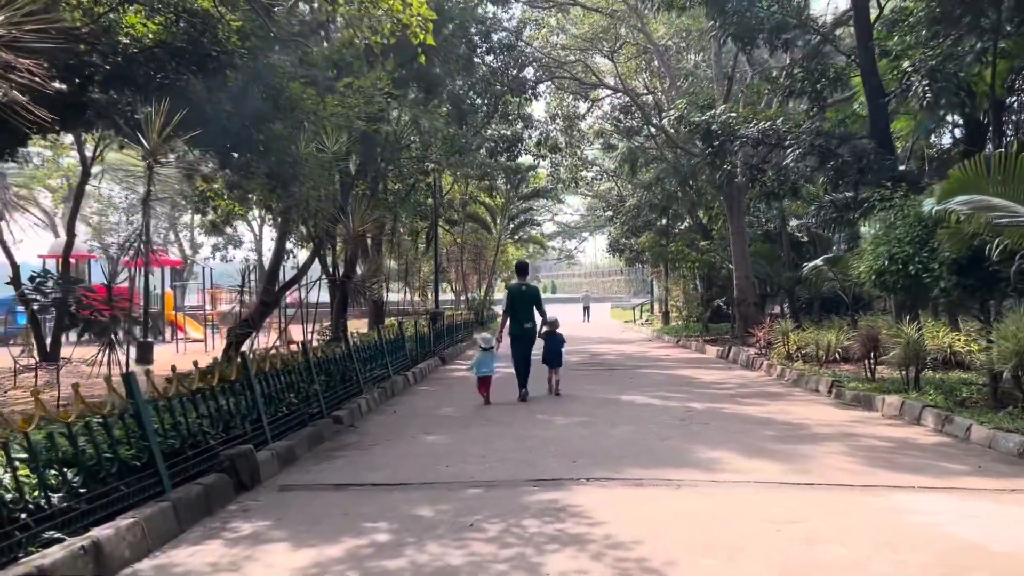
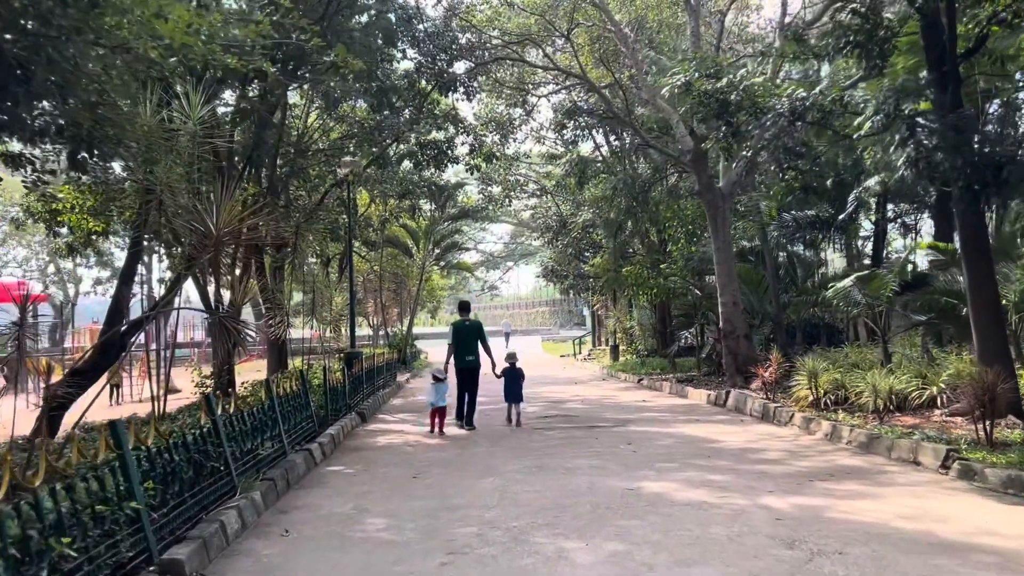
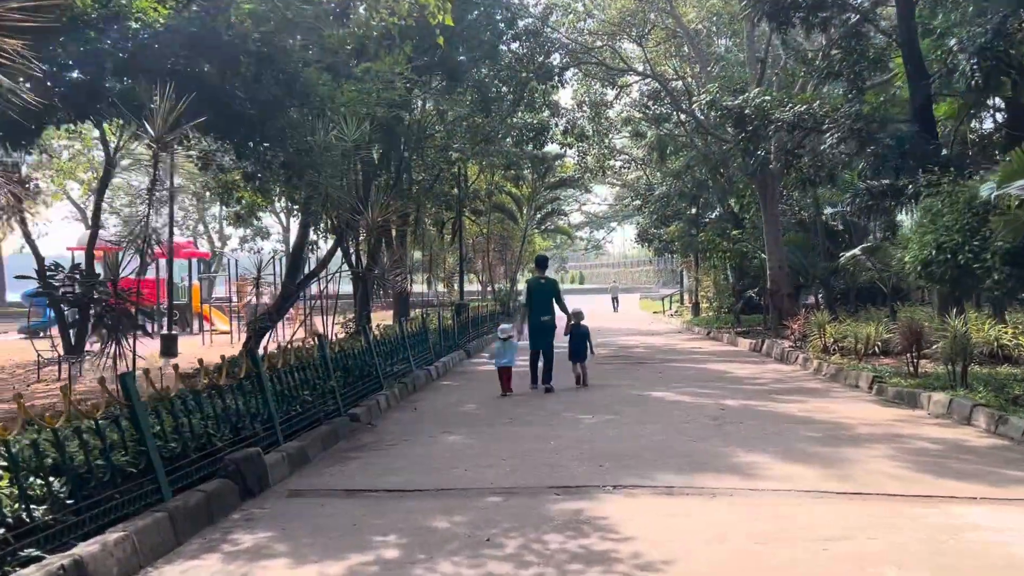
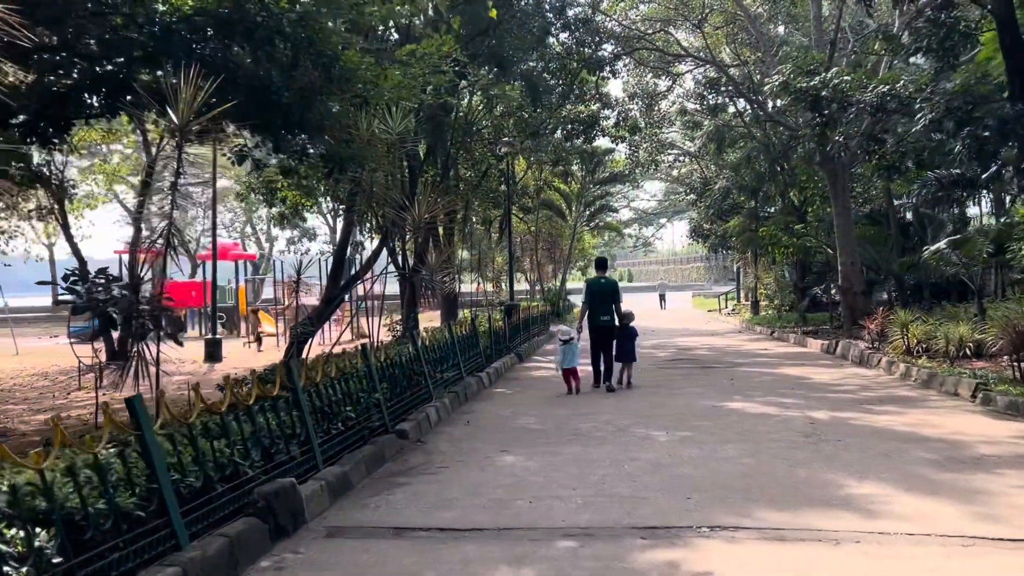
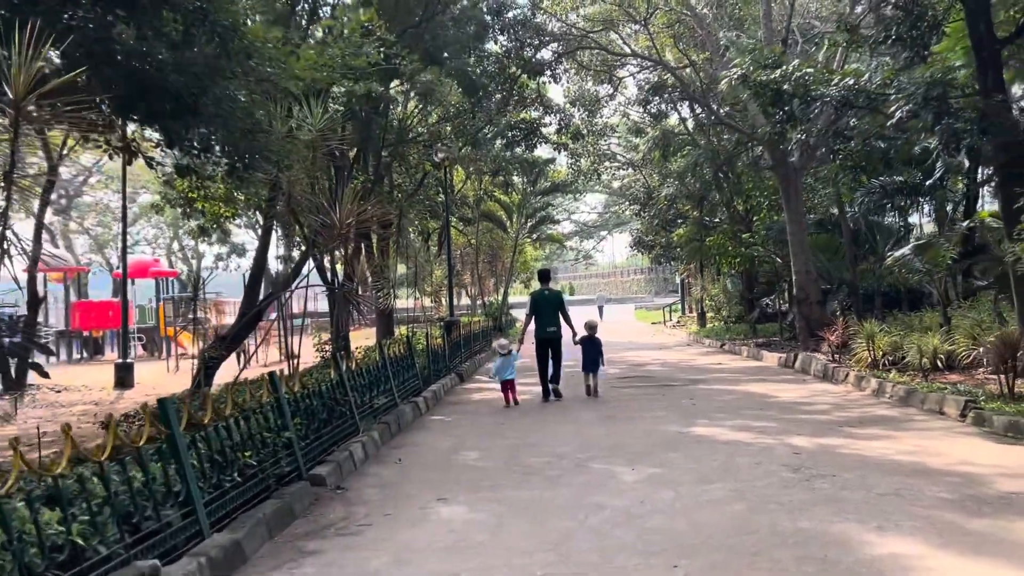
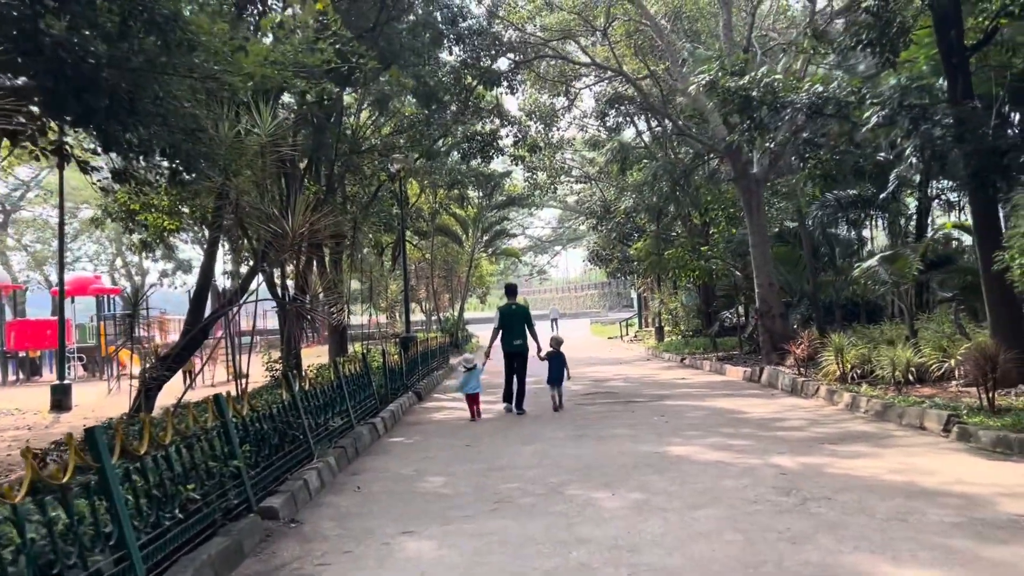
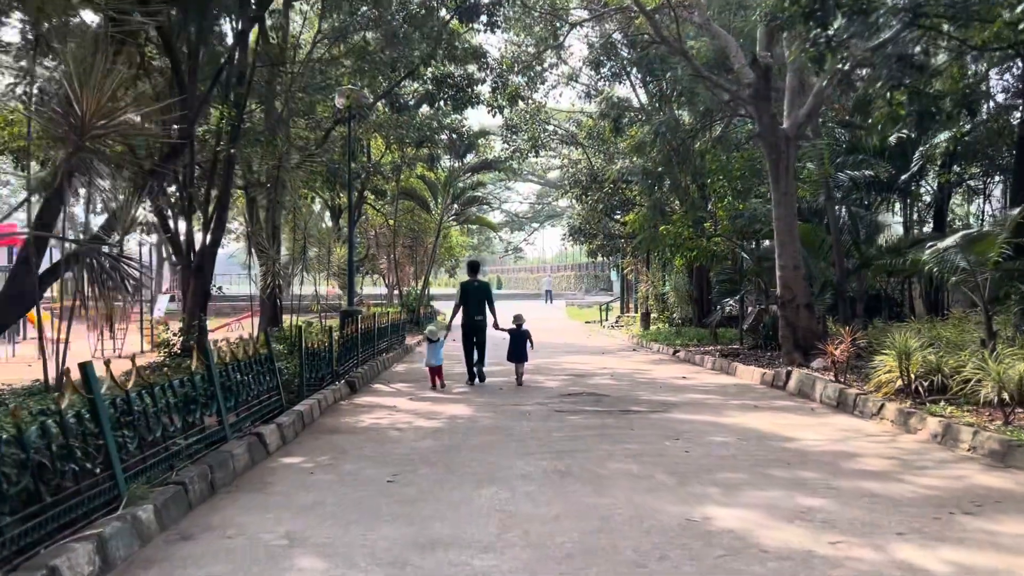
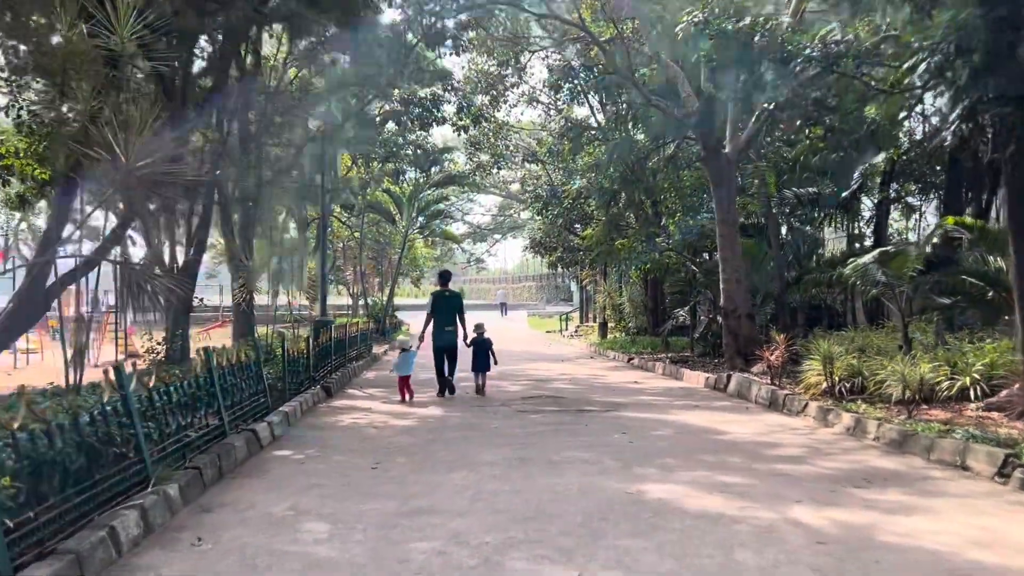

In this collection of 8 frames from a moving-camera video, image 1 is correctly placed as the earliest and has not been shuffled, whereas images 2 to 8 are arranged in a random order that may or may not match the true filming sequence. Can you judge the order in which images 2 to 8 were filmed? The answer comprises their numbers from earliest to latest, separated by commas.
3, 4, 5, 6, 2, 8, 7
